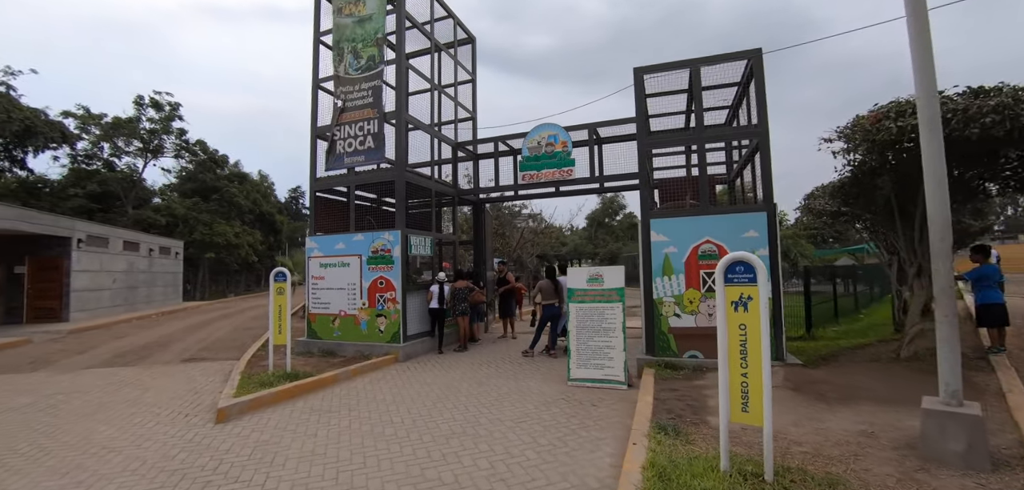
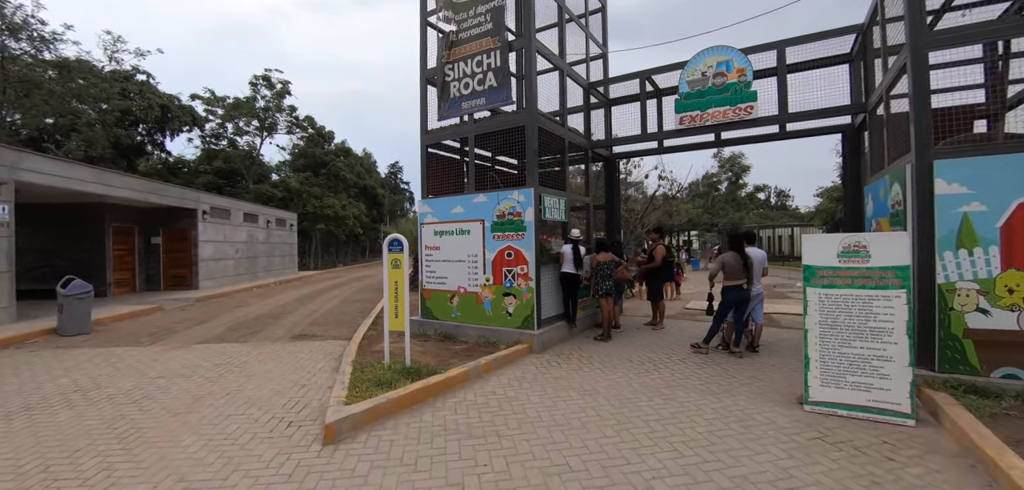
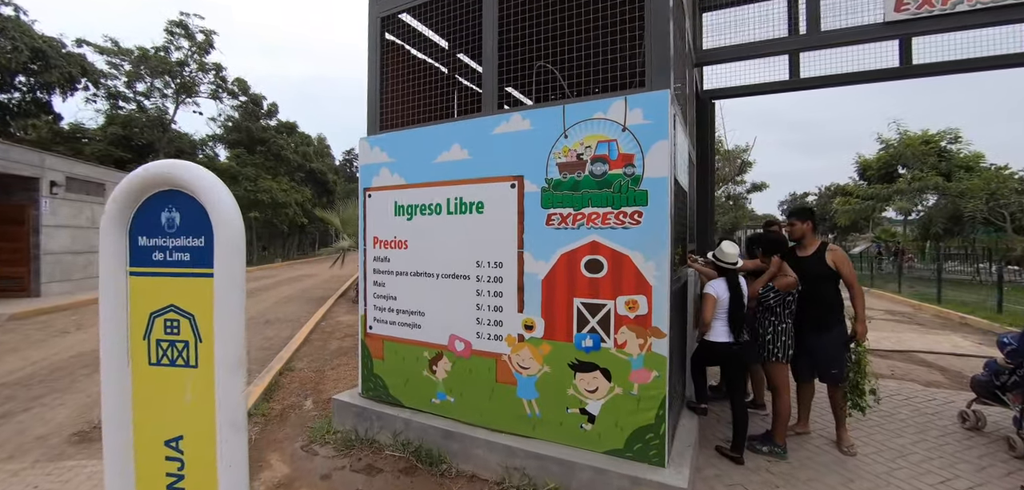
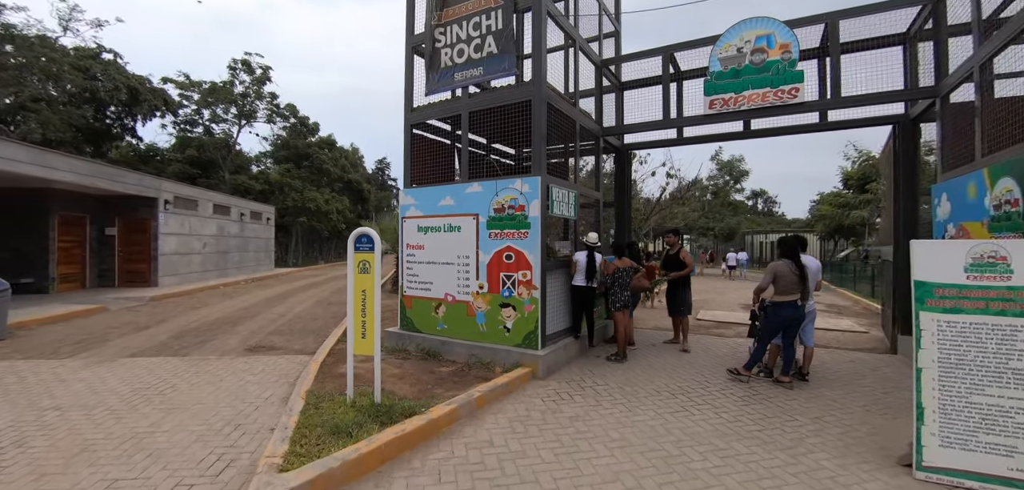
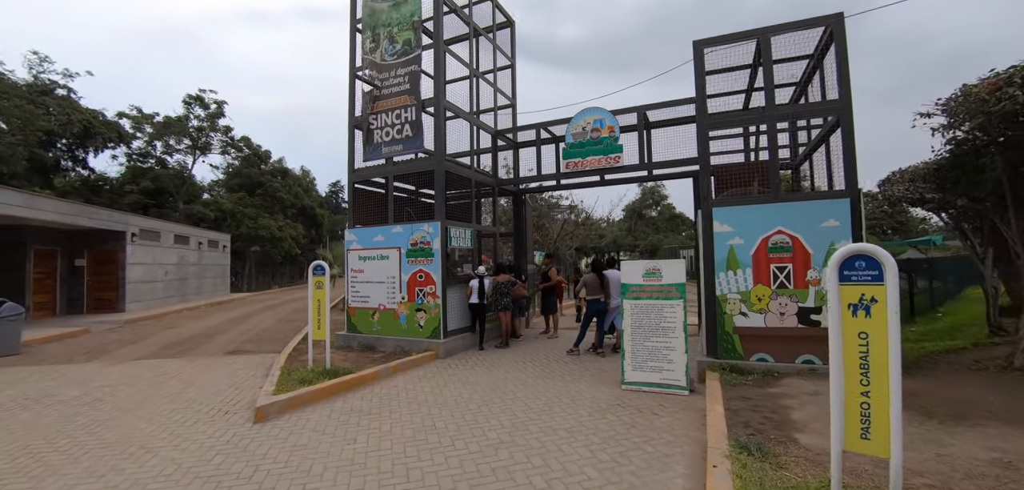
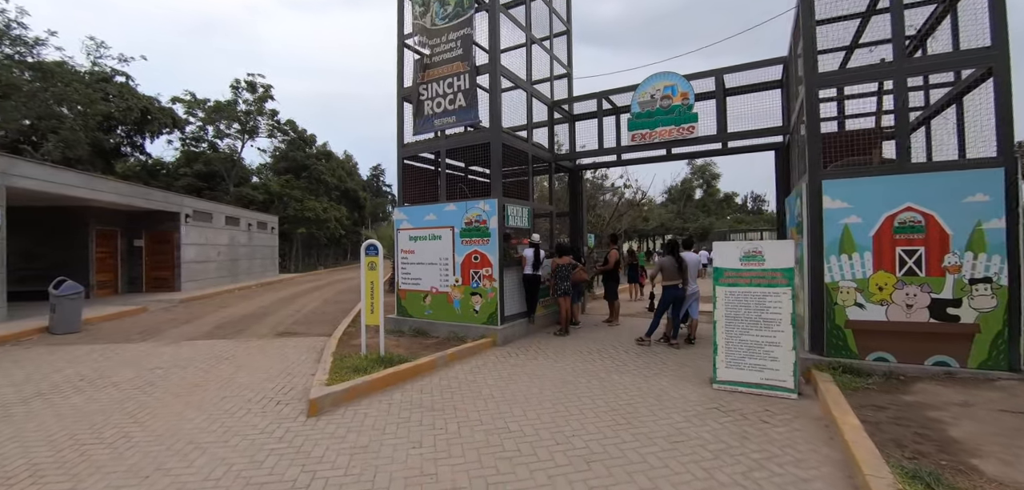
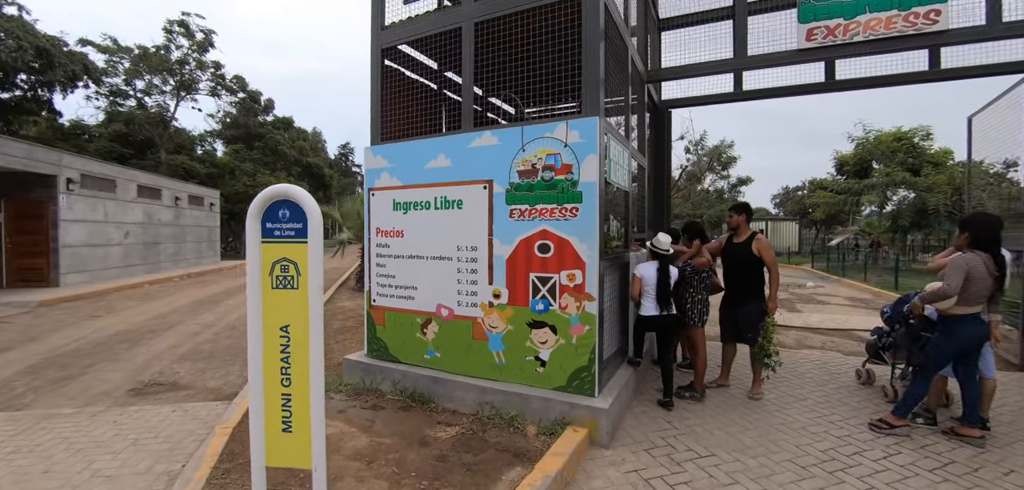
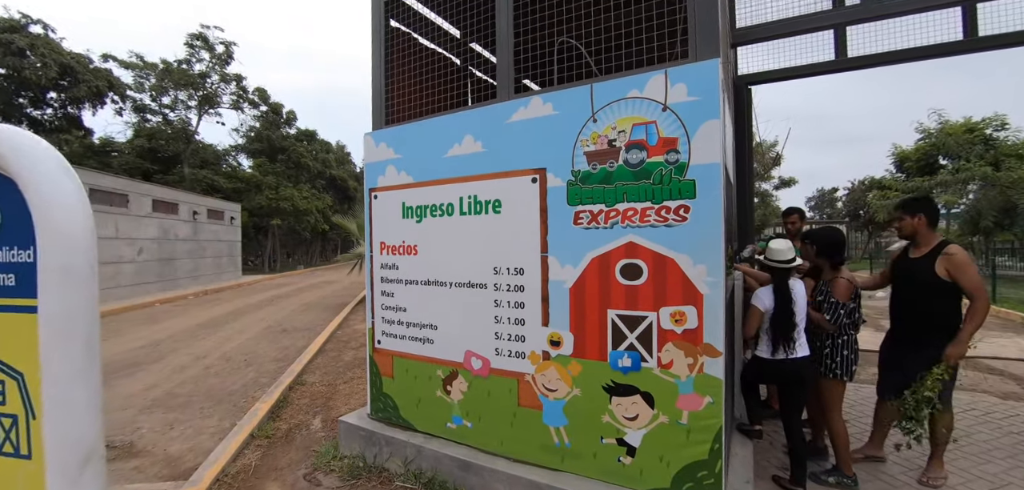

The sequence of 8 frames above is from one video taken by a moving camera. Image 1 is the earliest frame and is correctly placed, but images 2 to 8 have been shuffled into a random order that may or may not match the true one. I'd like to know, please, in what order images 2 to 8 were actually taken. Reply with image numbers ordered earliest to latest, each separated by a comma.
5, 6, 2, 4, 7, 3, 8
